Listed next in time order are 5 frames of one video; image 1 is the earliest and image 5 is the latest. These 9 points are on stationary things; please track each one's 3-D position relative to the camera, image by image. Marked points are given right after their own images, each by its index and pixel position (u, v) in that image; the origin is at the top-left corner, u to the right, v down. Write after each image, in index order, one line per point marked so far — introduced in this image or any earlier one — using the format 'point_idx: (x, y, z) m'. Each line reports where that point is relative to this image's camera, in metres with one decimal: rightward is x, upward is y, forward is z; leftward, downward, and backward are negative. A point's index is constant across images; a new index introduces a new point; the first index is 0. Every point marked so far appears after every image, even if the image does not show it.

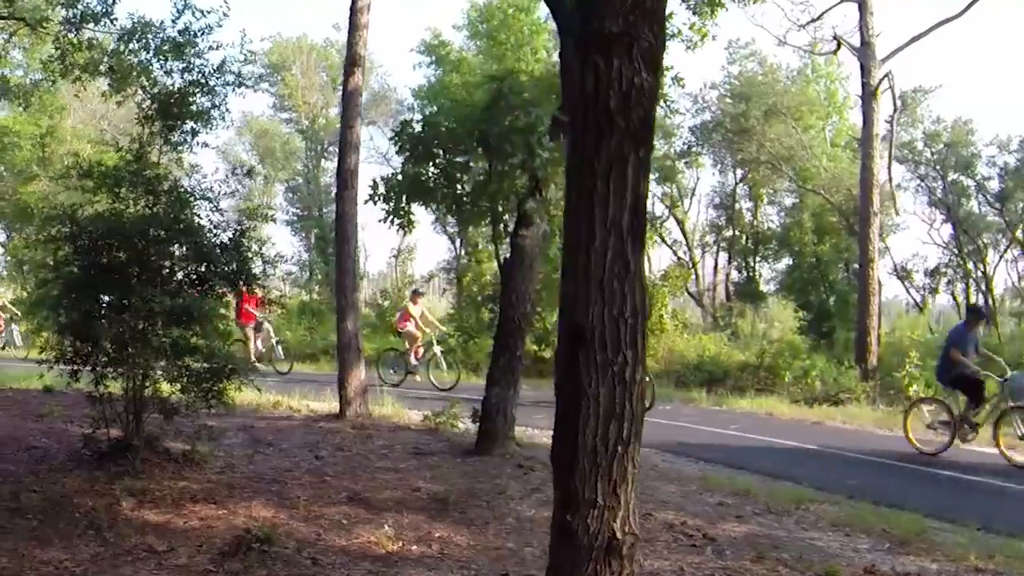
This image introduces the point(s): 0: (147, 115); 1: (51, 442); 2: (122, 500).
0: (-3.5, +1.7, +9.8) m
1: (-4.7, -1.6, +10.3) m
2: (-3.2, -1.7, +8.3) m
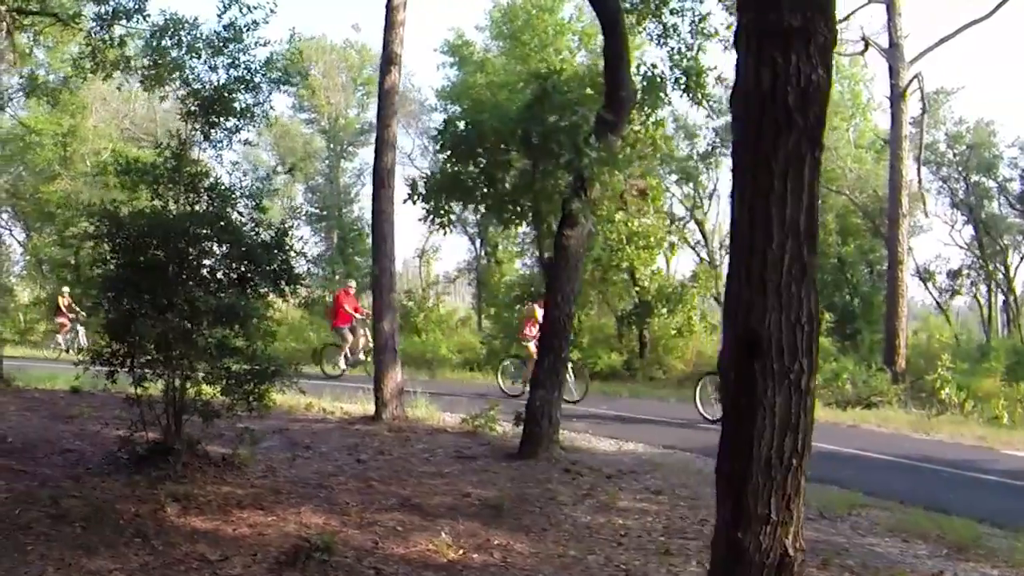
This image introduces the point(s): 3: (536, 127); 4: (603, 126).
0: (-3.1, +1.7, +9.7) m
1: (-4.3, -1.6, +10.1) m
2: (-2.8, -1.7, +8.1) m
3: (+0.2, +1.5, +9.6) m
4: (+0.9, +1.5, +9.7) m
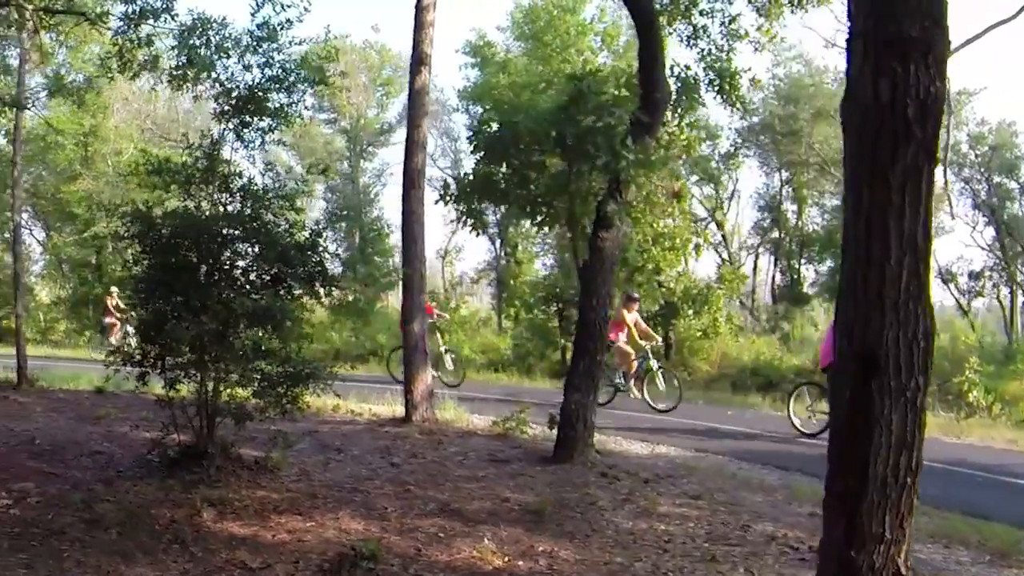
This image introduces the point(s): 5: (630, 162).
0: (-2.7, +1.7, +9.6) m
1: (-3.9, -1.6, +10.0) m
2: (-2.4, -1.8, +8.0) m
3: (+0.5, +1.5, +9.5) m
4: (+1.2, +1.5, +9.6) m
5: (+1.1, +1.2, +9.3) m
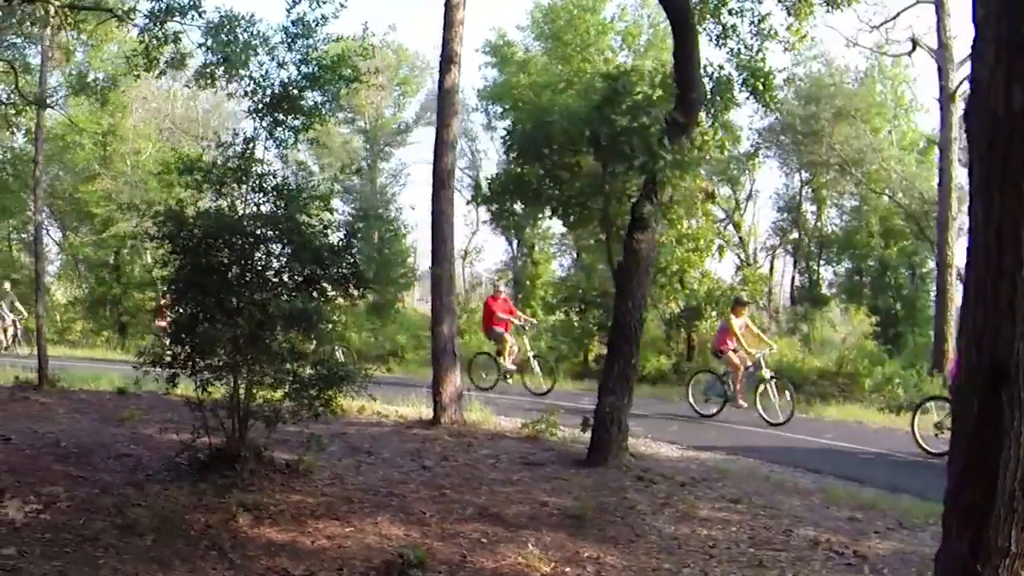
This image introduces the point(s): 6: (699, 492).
0: (-2.4, +1.7, +9.5) m
1: (-3.6, -1.6, +10.0) m
2: (-2.1, -1.8, +7.9) m
3: (+0.8, +1.5, +9.4) m
4: (+1.5, +1.5, +9.5) m
5: (+1.4, +1.1, +9.2) m
6: (+1.6, -1.8, +8.8) m
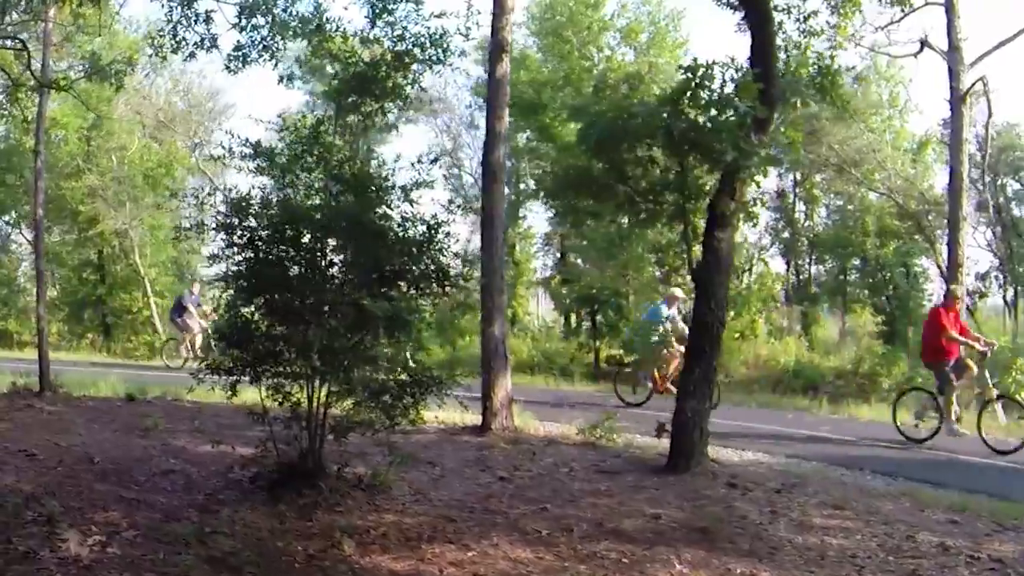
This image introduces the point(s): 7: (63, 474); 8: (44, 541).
0: (-1.7, +1.6, +8.8) m
1: (-3.0, -1.6, +9.1) m
2: (-1.3, -1.8, +7.3) m
3: (+1.5, +1.5, +9.0) m
4: (+2.2, +1.5, +9.2) m
5: (+2.1, +1.1, +8.9) m
6: (+2.4, -1.8, +8.5) m
7: (-3.8, -1.6, +8.6) m
8: (-3.2, -1.8, +7.0) m
